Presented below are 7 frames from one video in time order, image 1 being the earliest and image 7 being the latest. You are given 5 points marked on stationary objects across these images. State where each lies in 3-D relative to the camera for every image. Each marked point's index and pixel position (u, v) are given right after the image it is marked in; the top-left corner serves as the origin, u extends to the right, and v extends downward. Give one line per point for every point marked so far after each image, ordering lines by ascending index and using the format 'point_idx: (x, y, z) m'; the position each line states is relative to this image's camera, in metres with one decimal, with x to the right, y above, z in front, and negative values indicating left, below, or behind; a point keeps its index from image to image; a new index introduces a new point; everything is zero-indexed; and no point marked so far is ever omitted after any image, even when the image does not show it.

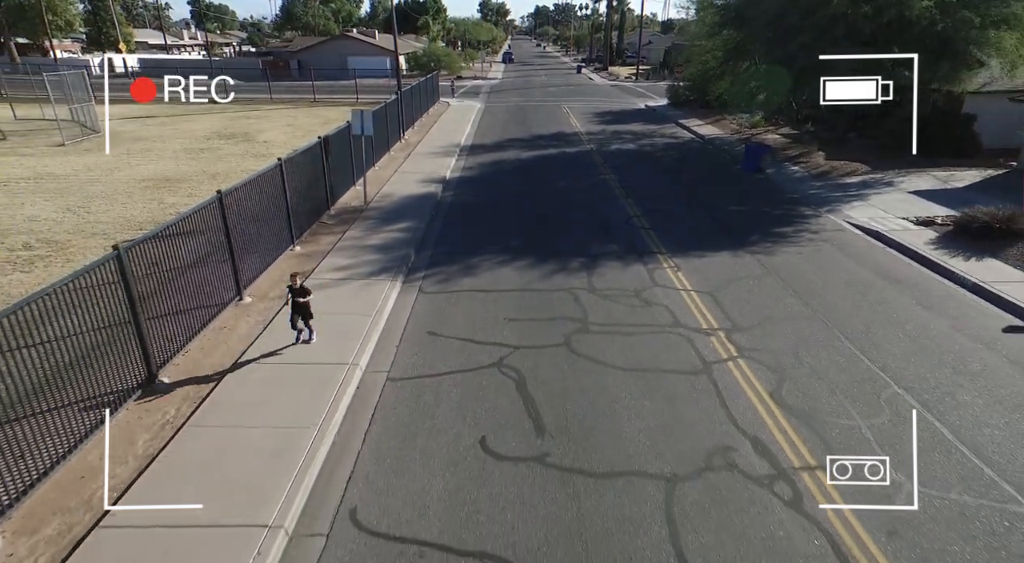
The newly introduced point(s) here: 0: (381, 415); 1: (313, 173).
0: (-1.5, -1.4, +7.1) m
1: (-4.2, +2.3, +13.4) m
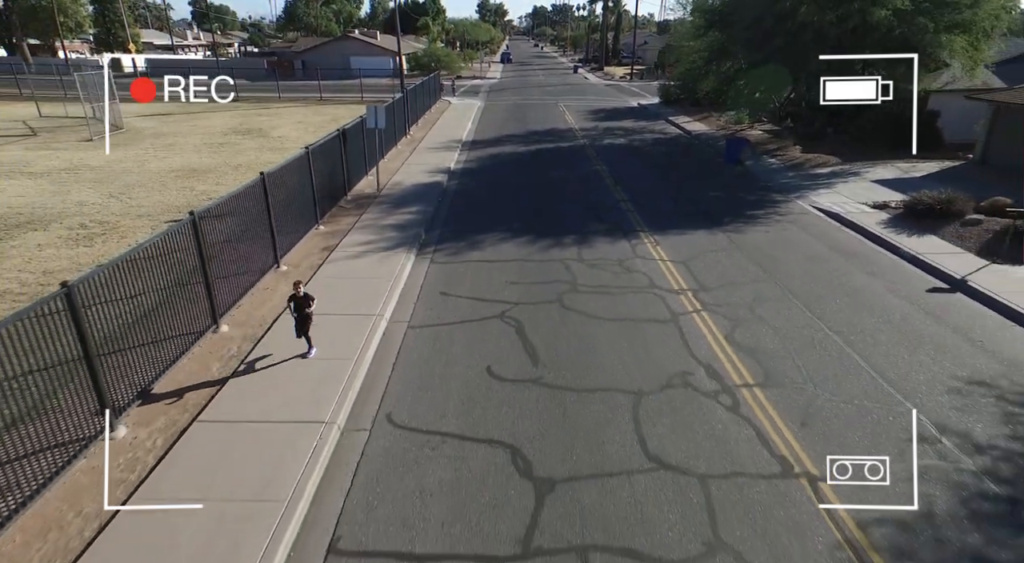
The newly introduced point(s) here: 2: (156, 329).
0: (-1.5, -0.9, +8.7) m
1: (-4.2, +2.9, +14.9) m
2: (-4.3, -0.5, +7.6) m
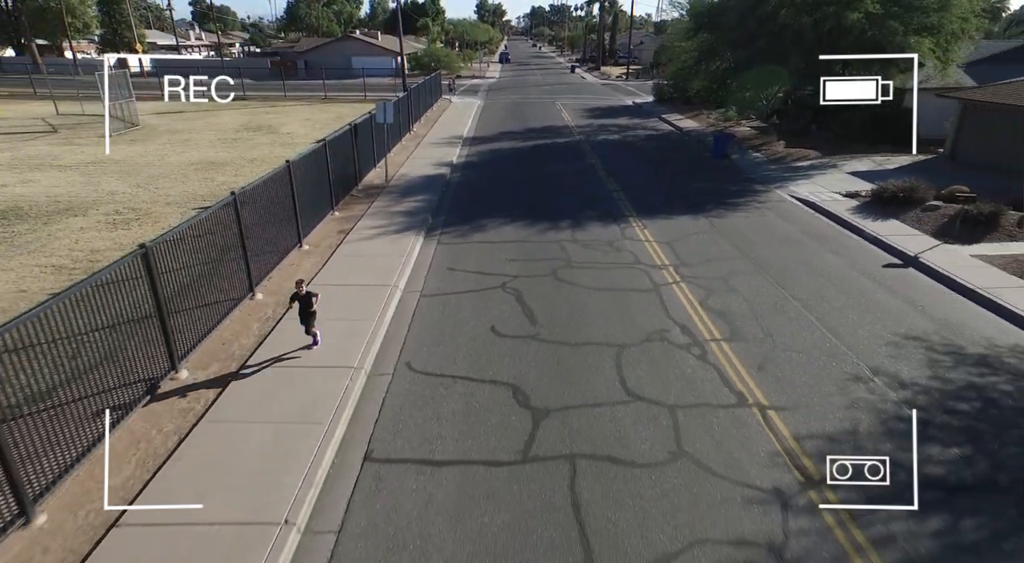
0: (-1.4, -0.5, +9.9) m
1: (-4.2, +3.3, +16.2) m
2: (-4.3, -0.1, +8.9) m
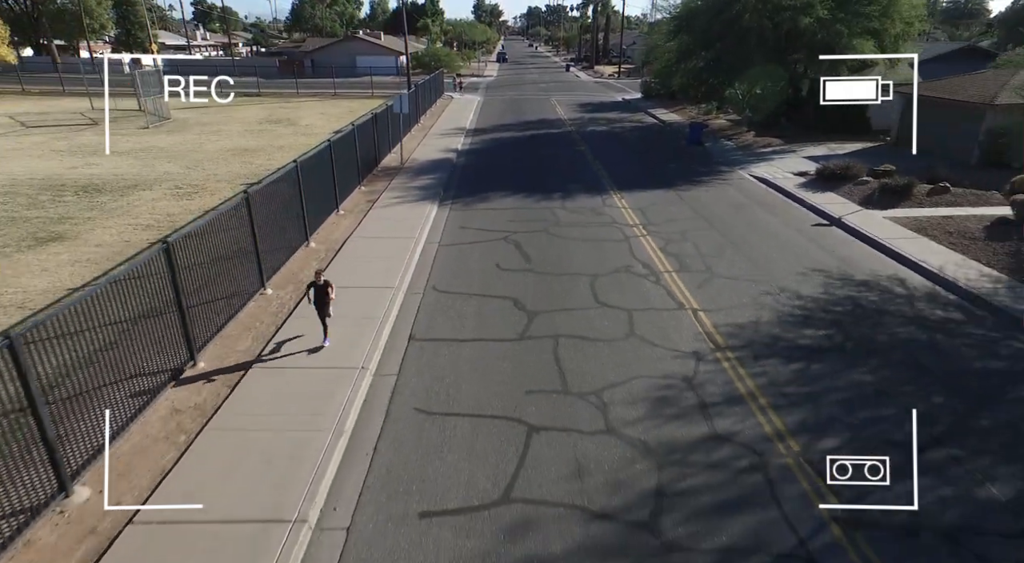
0: (-1.4, +0.5, +12.7) m
1: (-4.3, +4.3, +18.9) m
2: (-4.3, +0.9, +11.6) m
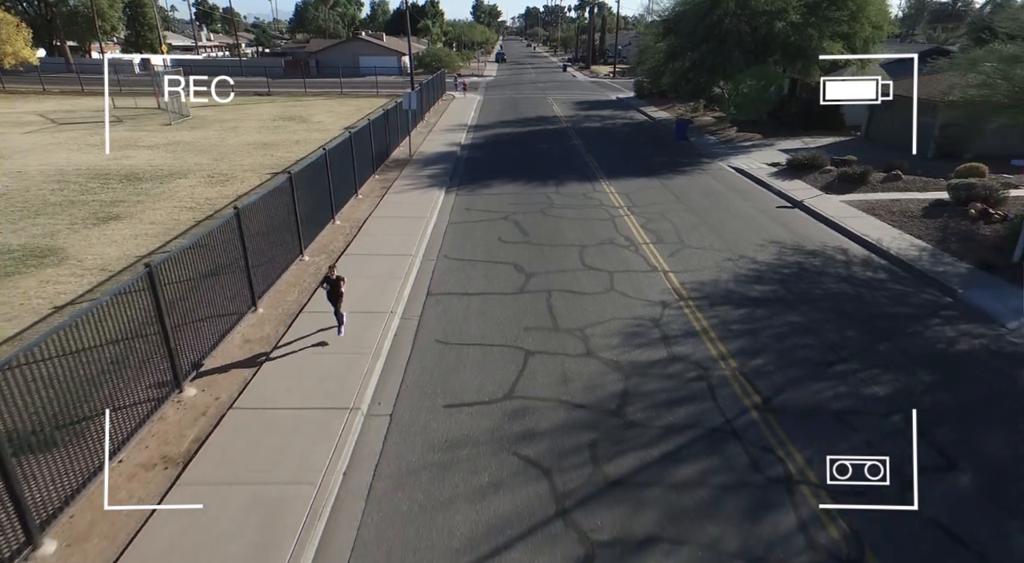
0: (-1.4, +1.2, +14.6) m
1: (-4.3, +4.9, +20.8) m
2: (-4.3, +1.5, +13.5) m
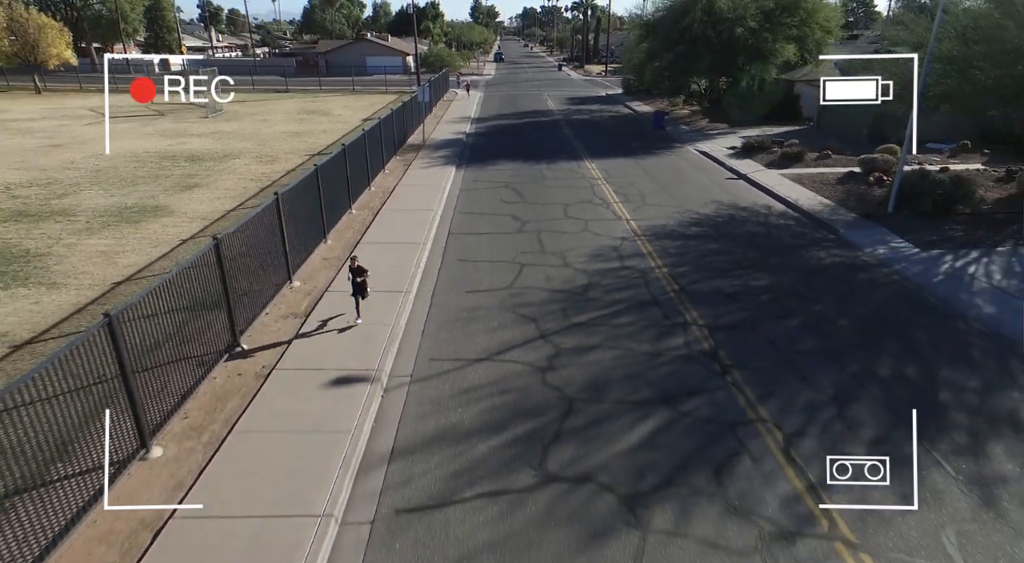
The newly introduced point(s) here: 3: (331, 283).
0: (-1.5, +2.5, +18.4) m
1: (-4.4, +6.3, +24.6) m
2: (-4.3, +2.8, +17.3) m
3: (-3.4, 0.0, +11.7) m
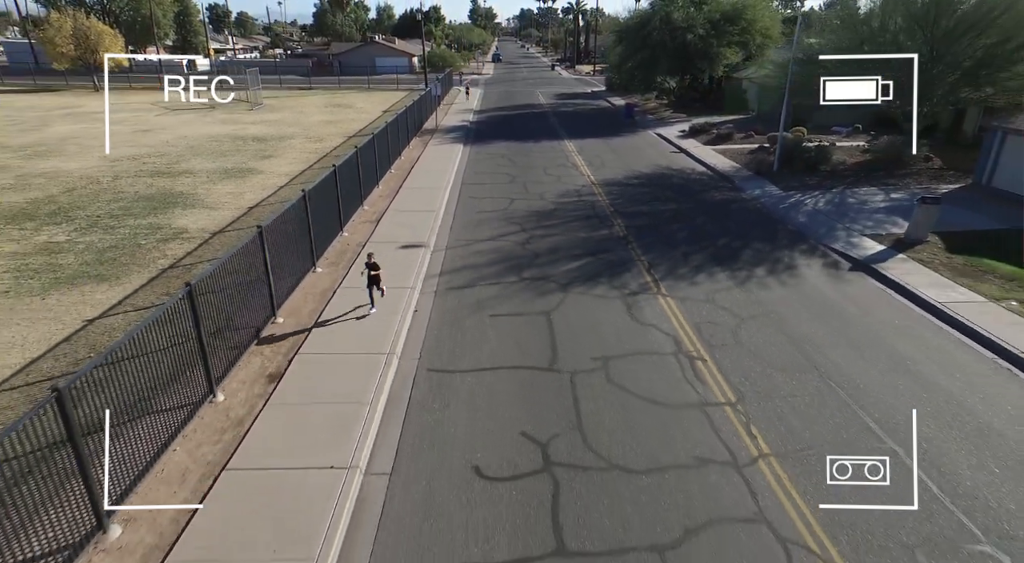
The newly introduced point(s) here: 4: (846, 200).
0: (-1.7, +4.6, +24.8) m
1: (-4.6, +8.4, +30.9) m
2: (-4.5, +4.9, +23.7) m
3: (-3.6, +2.1, +18.1) m
4: (+9.7, +2.4, +18.1) m
